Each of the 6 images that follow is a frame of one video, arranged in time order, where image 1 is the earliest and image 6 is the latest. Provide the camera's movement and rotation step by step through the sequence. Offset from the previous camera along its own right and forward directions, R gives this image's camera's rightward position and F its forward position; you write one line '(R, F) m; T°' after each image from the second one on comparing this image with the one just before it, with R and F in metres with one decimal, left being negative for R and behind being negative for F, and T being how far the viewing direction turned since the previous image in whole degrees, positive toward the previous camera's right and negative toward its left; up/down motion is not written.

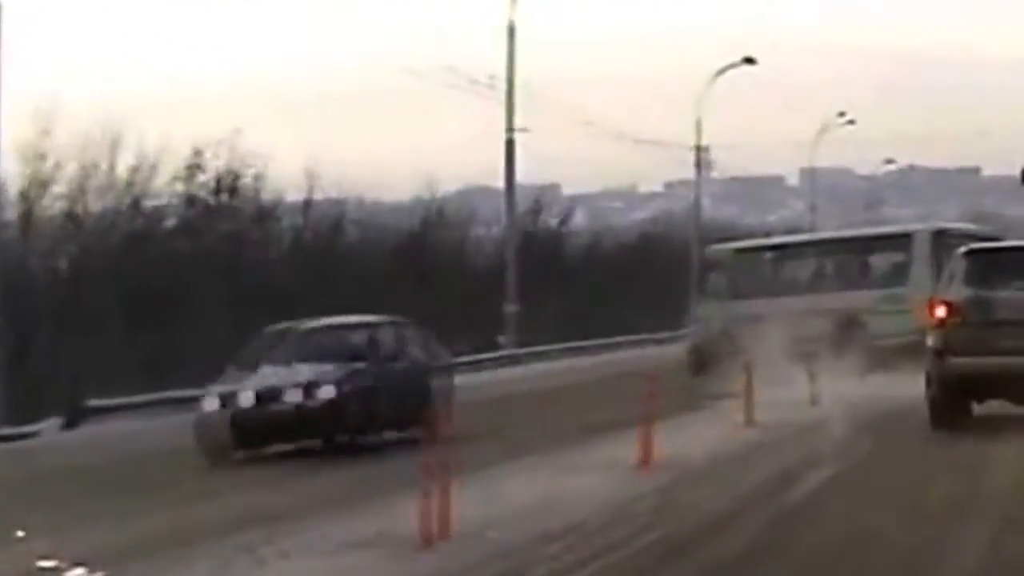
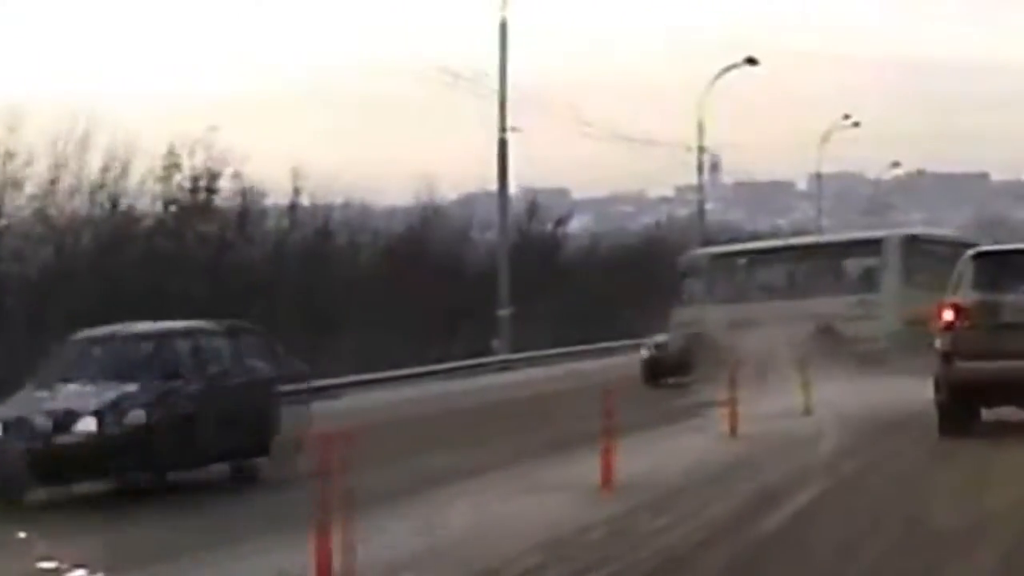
(+0.3, +1.0) m; 0°
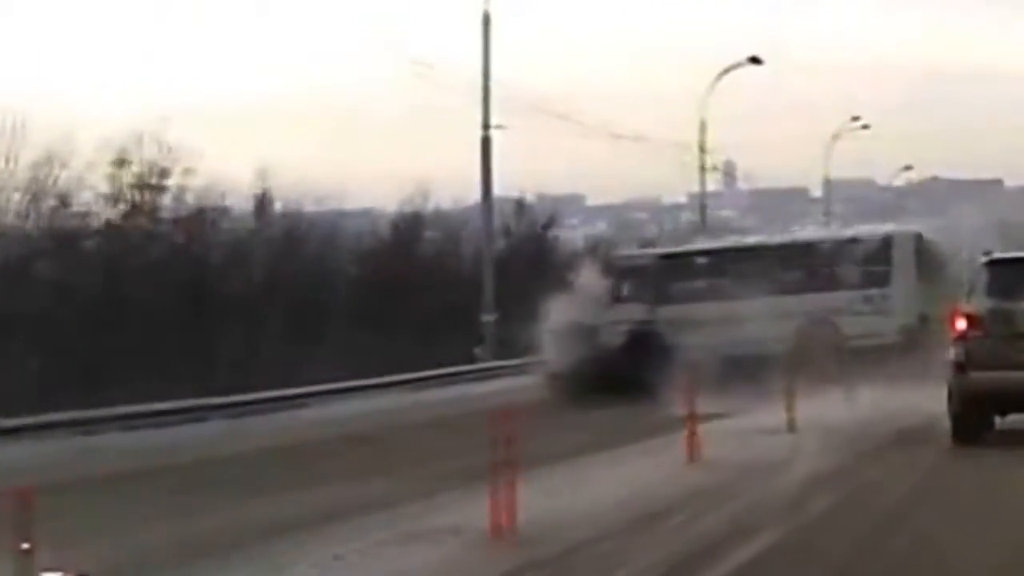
(+0.5, +1.8) m; 0°
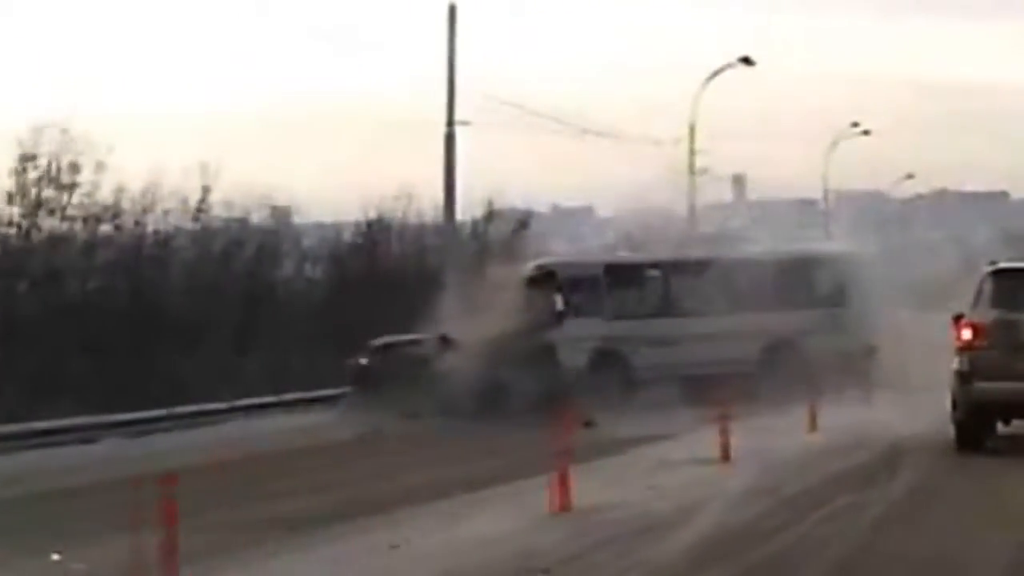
(+0.7, +1.9) m; 0°
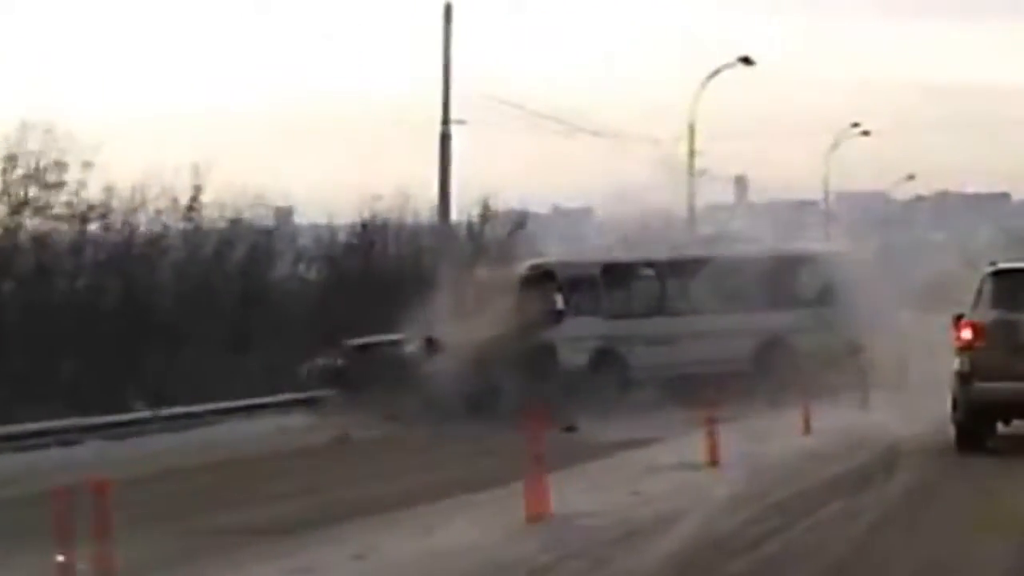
(-0.8, -2.2) m; 0°
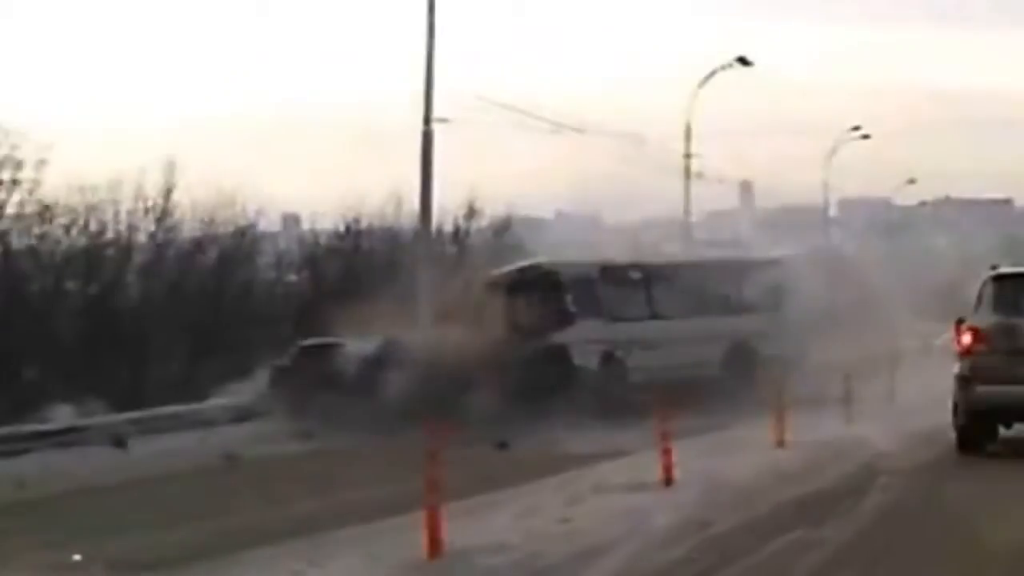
(+0.4, +1.1) m; 0°
